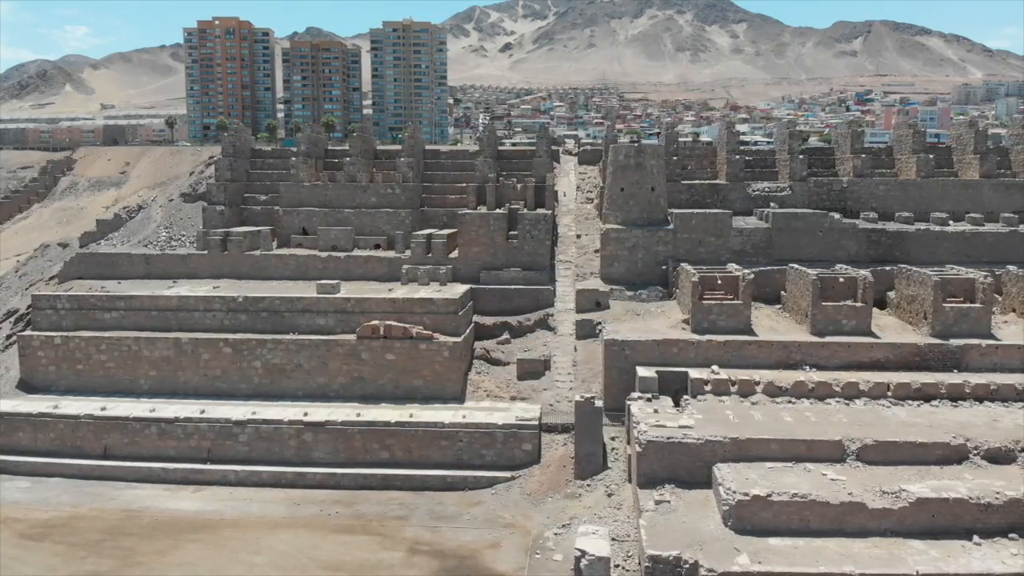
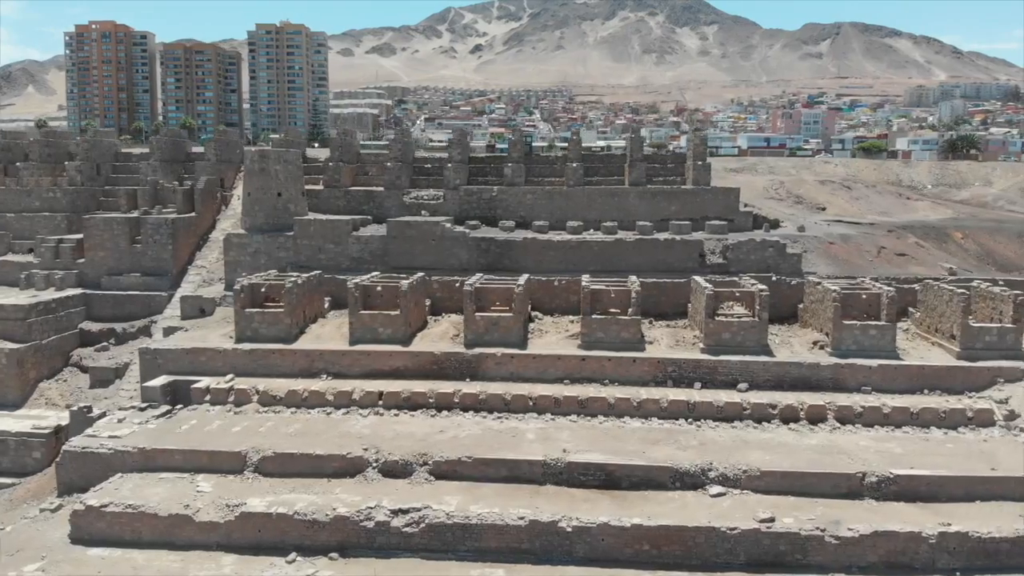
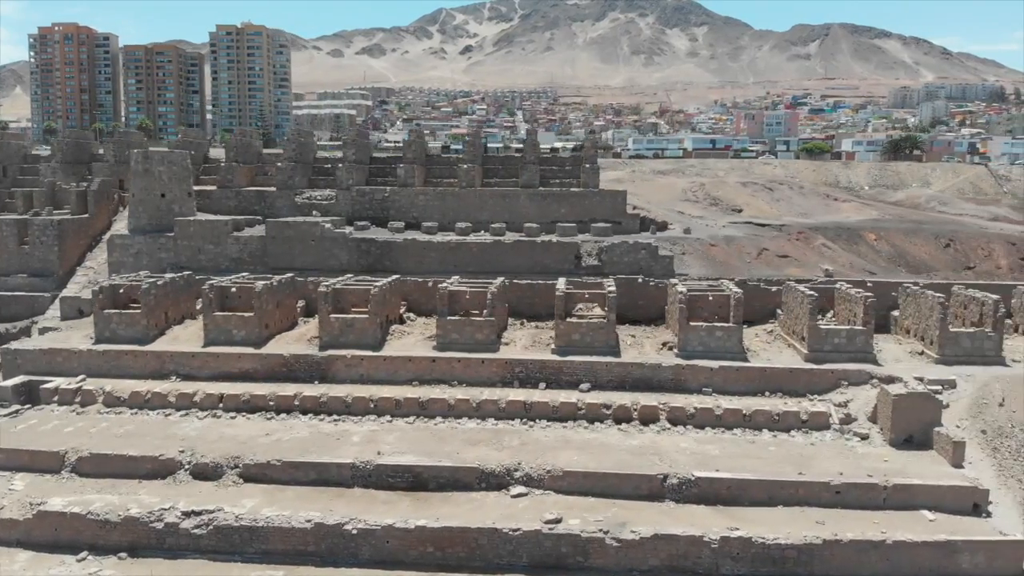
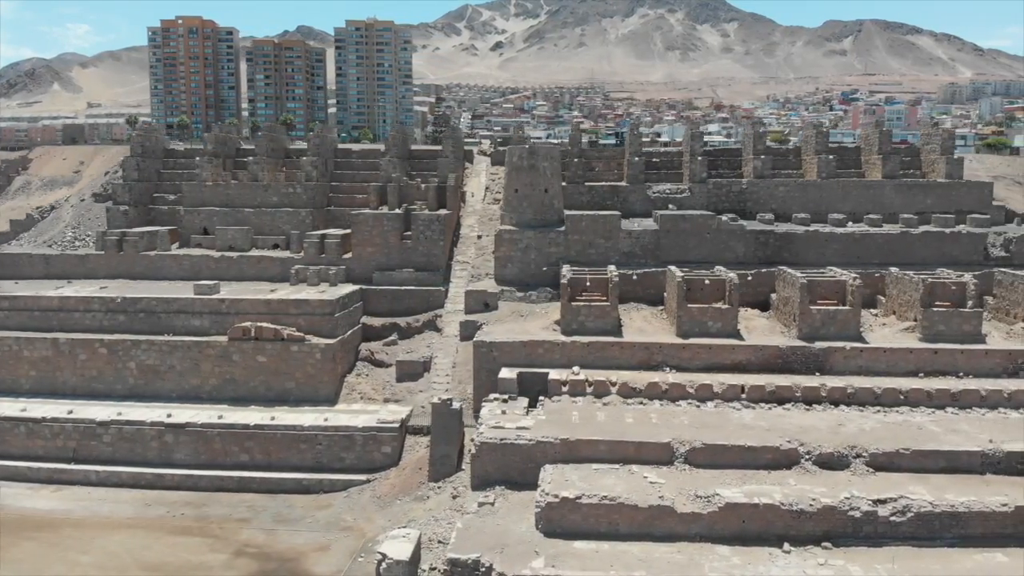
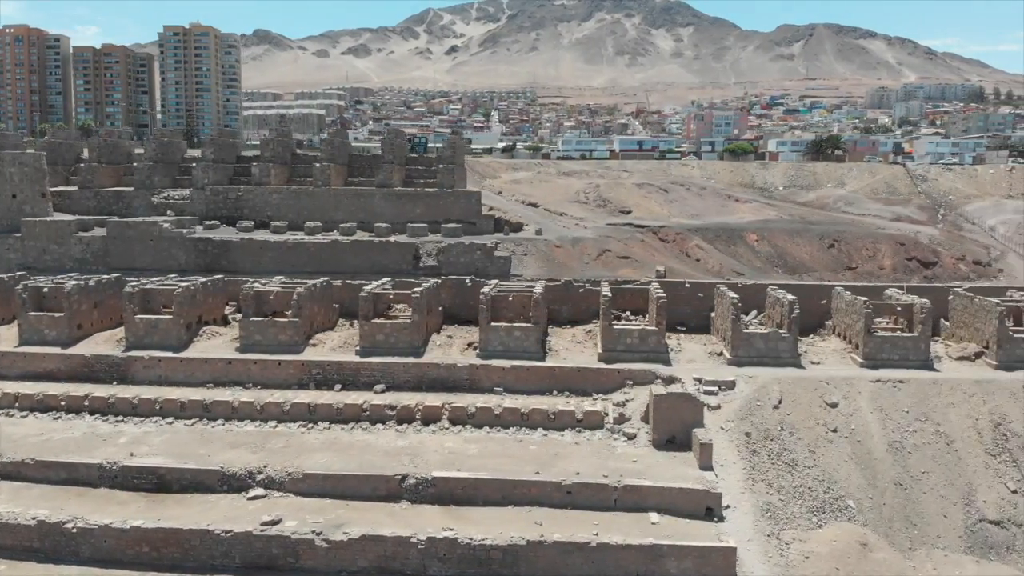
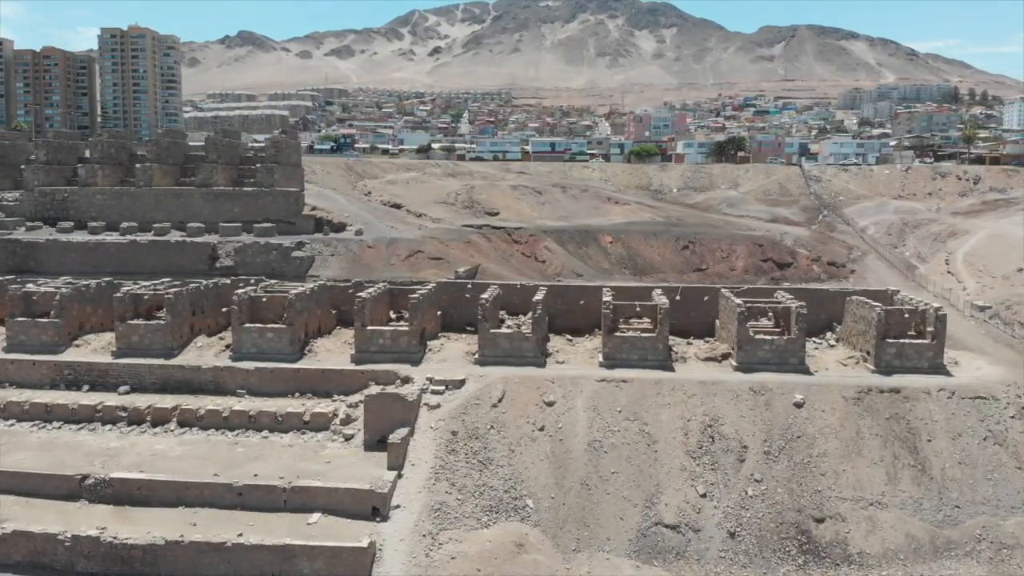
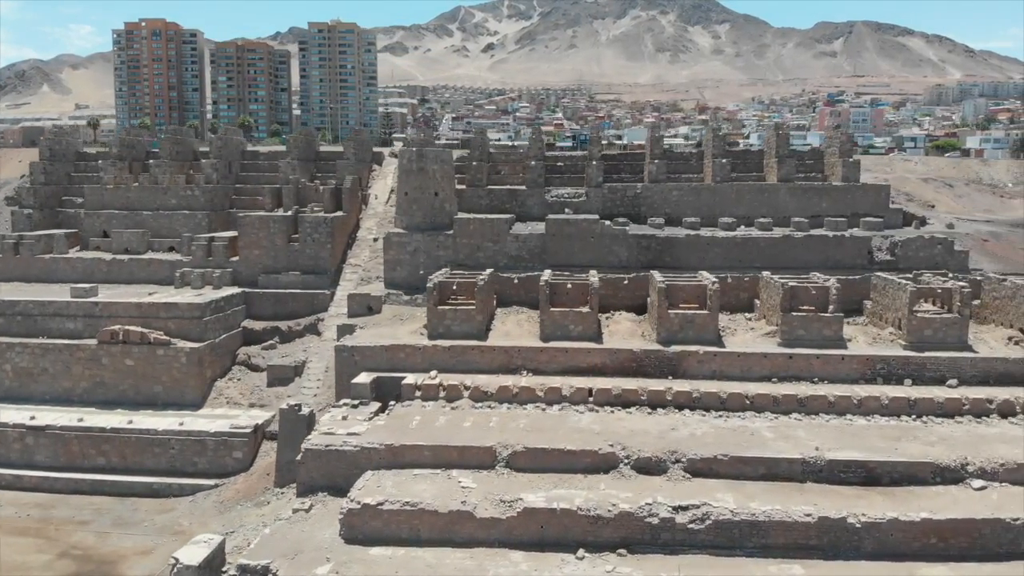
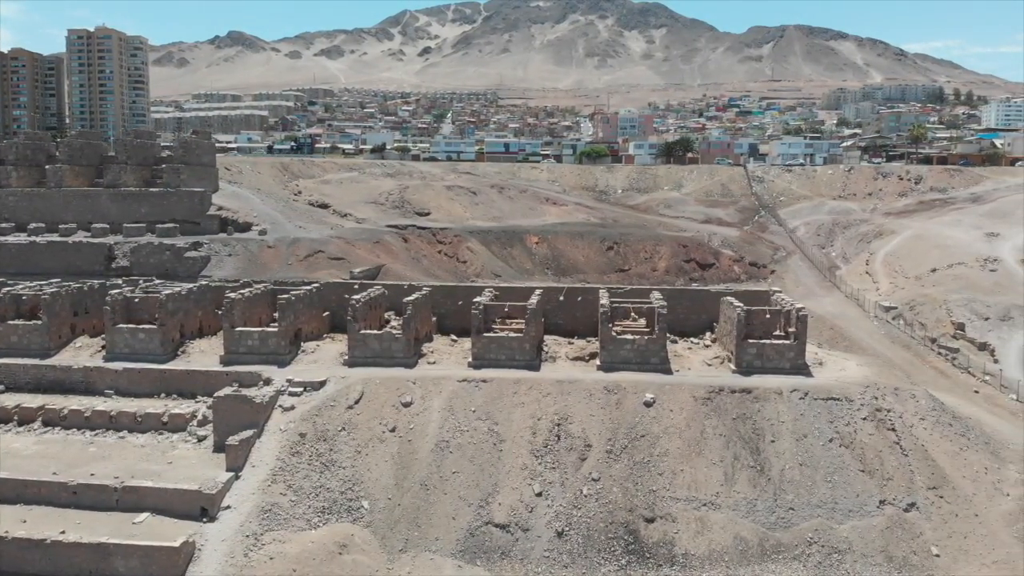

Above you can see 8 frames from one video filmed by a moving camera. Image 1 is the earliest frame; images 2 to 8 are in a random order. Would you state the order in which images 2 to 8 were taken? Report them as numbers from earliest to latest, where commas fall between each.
4, 7, 2, 3, 5, 6, 8
